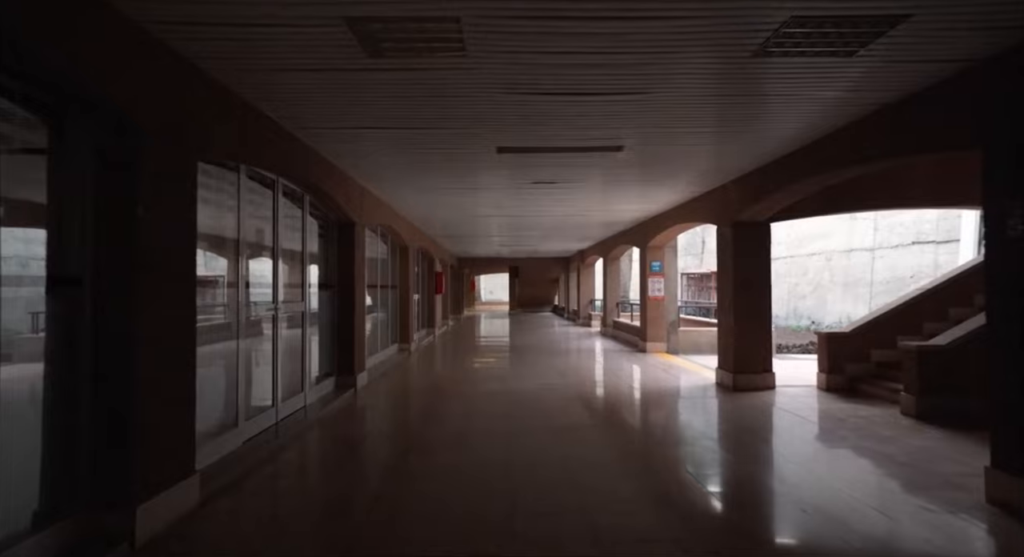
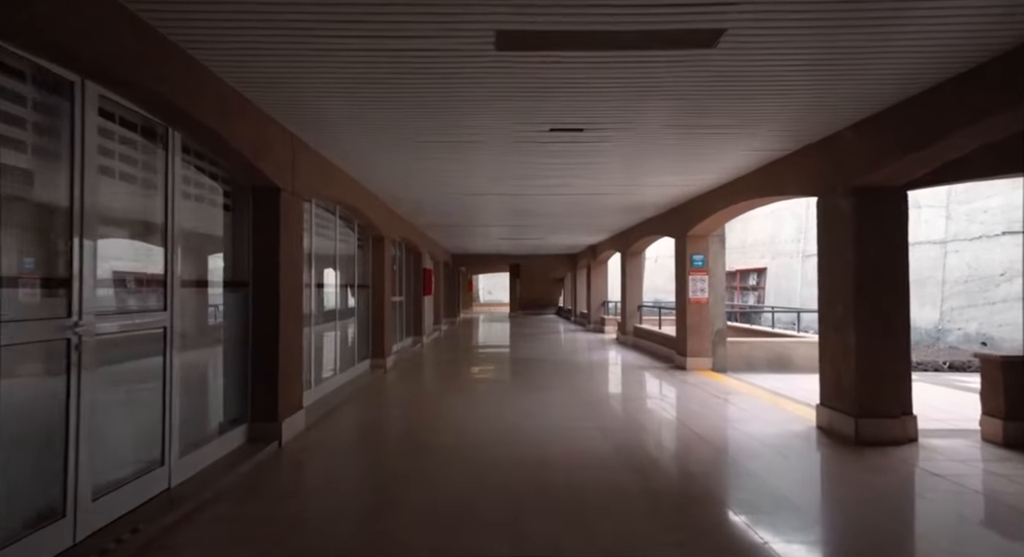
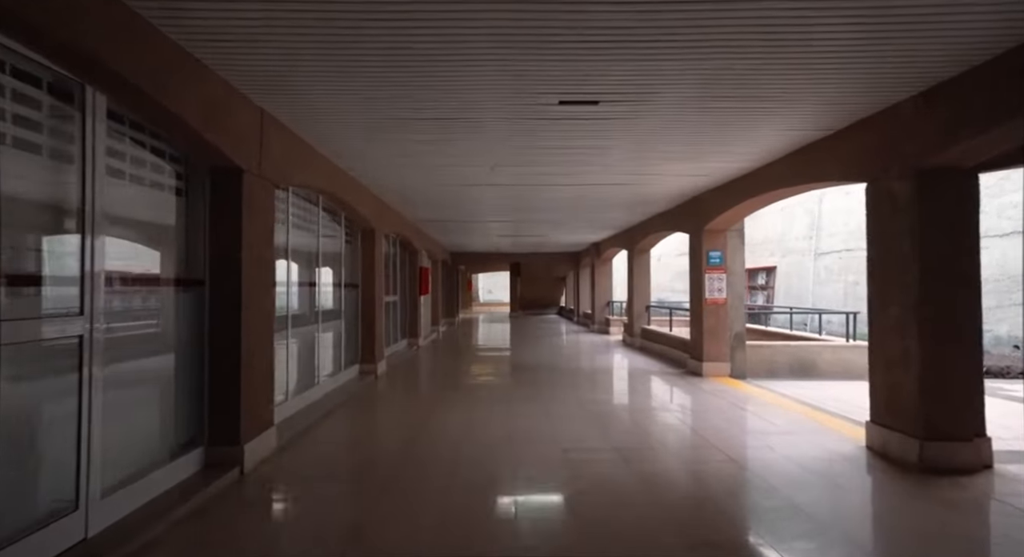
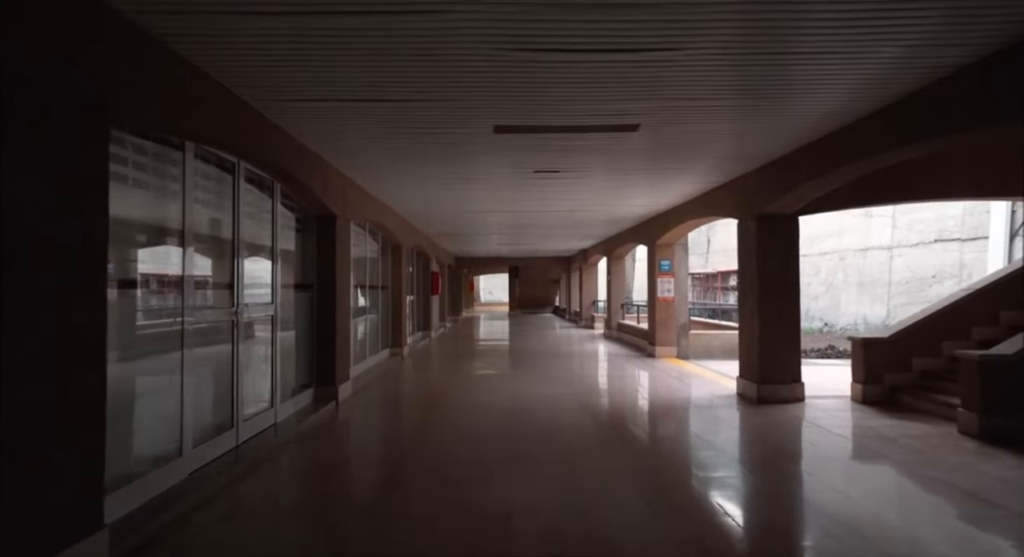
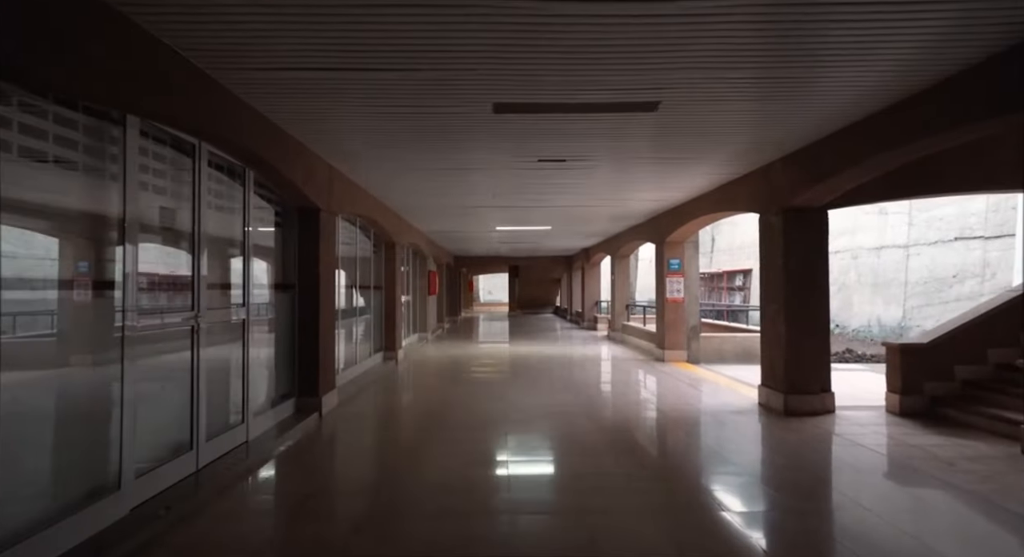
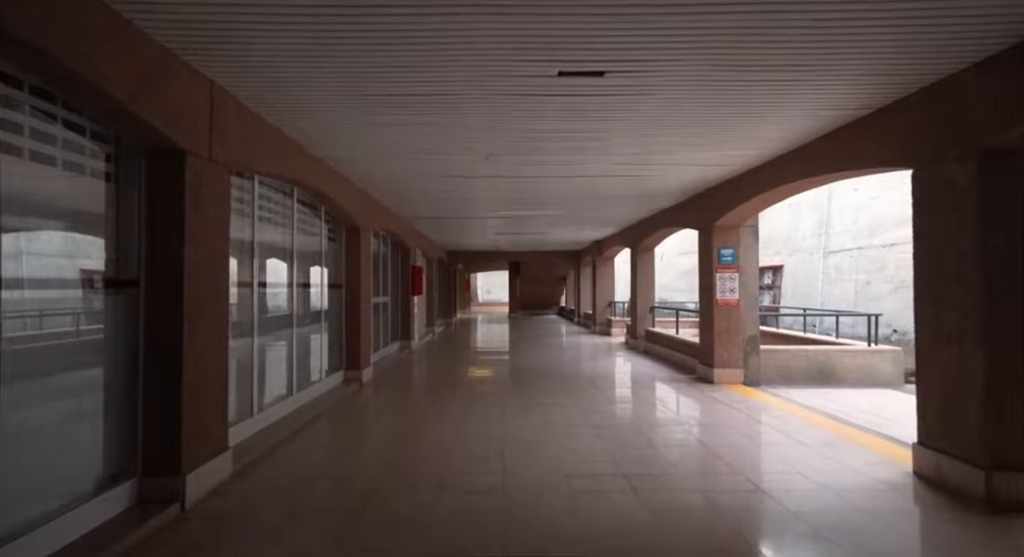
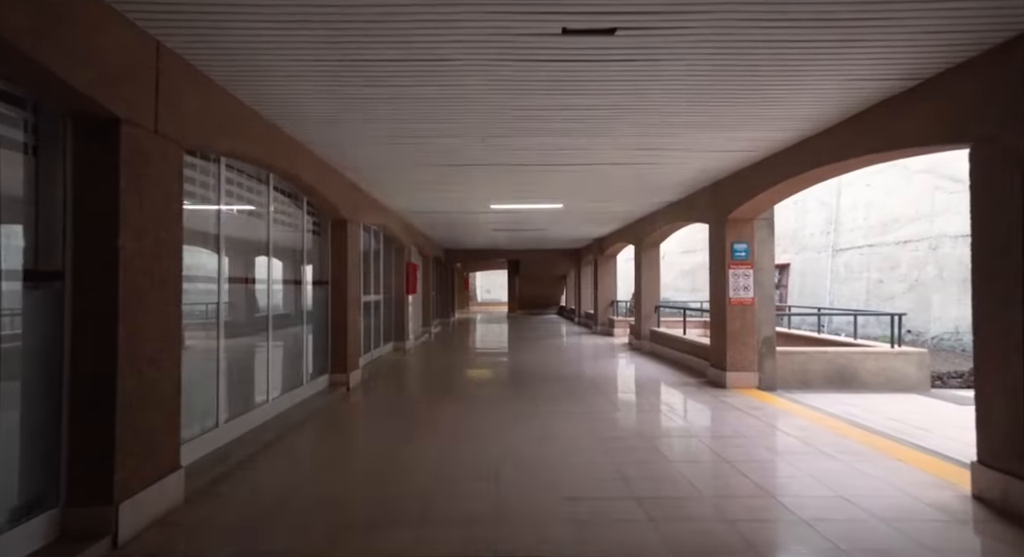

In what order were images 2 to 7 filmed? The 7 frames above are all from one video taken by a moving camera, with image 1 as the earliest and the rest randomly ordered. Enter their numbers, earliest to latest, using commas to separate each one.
4, 5, 2, 3, 6, 7
